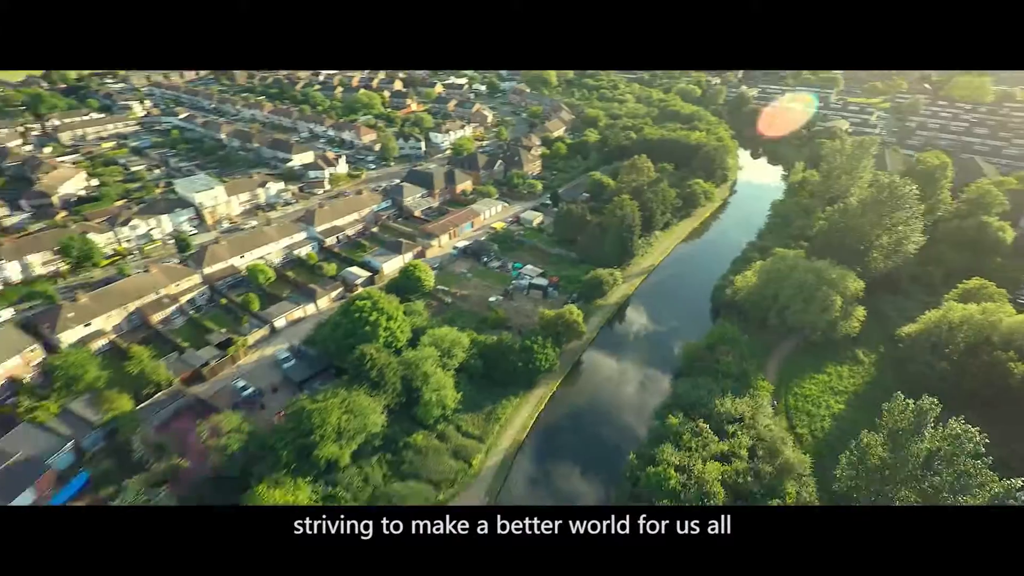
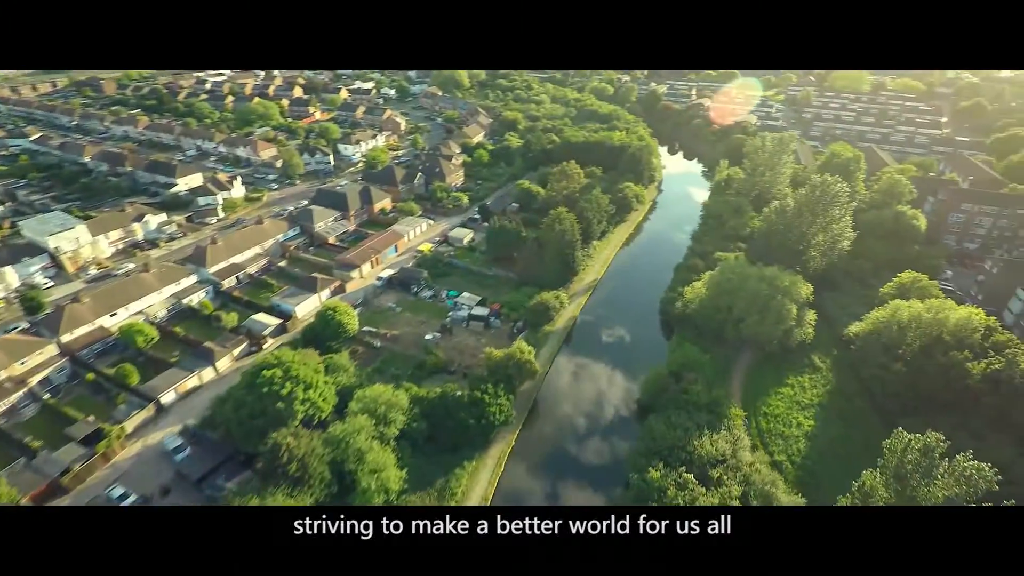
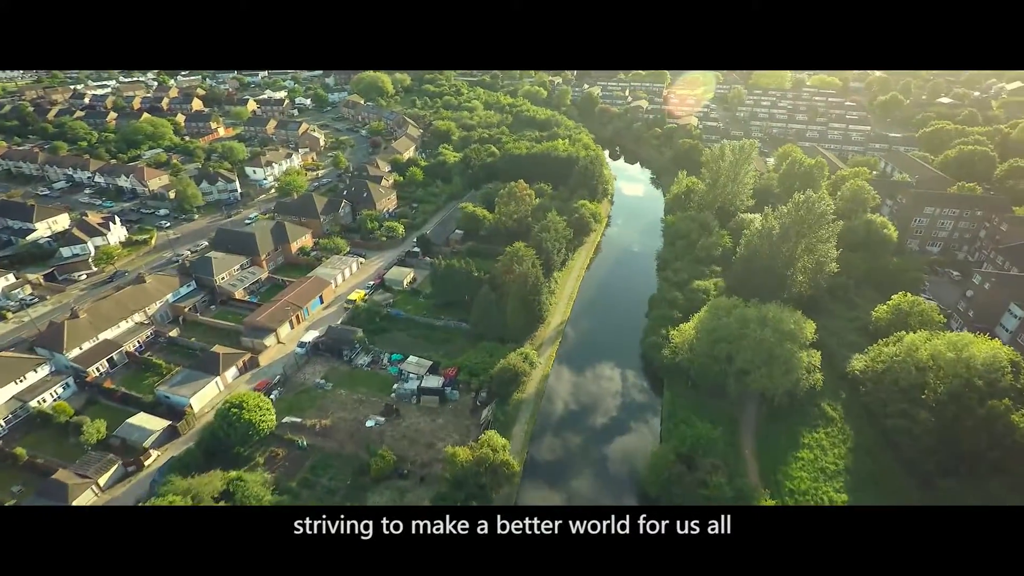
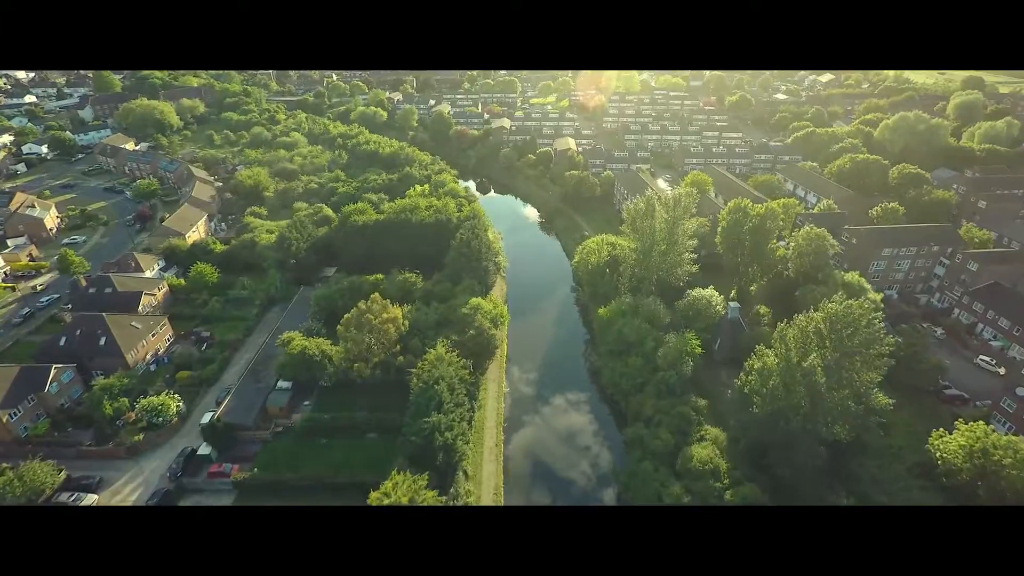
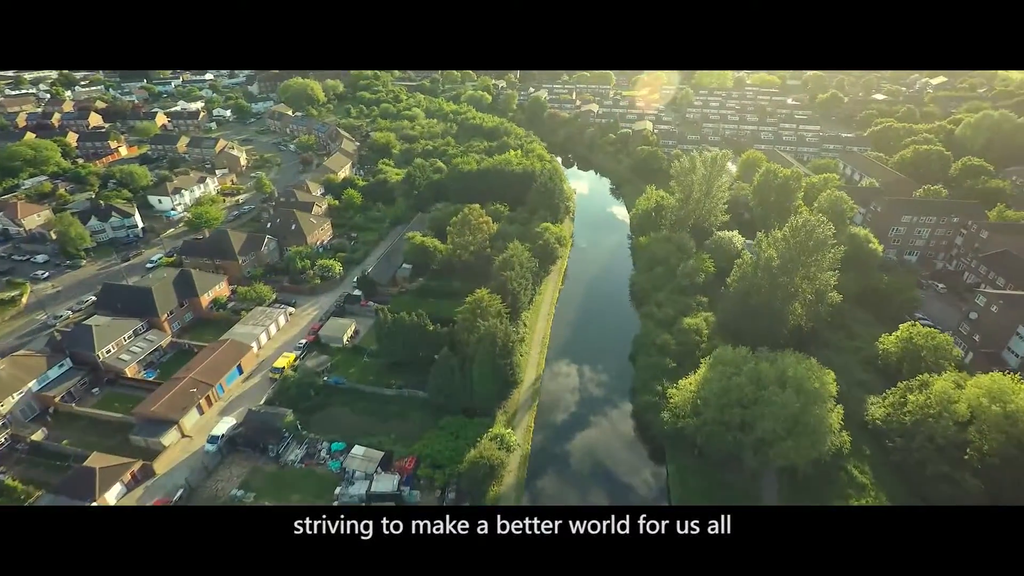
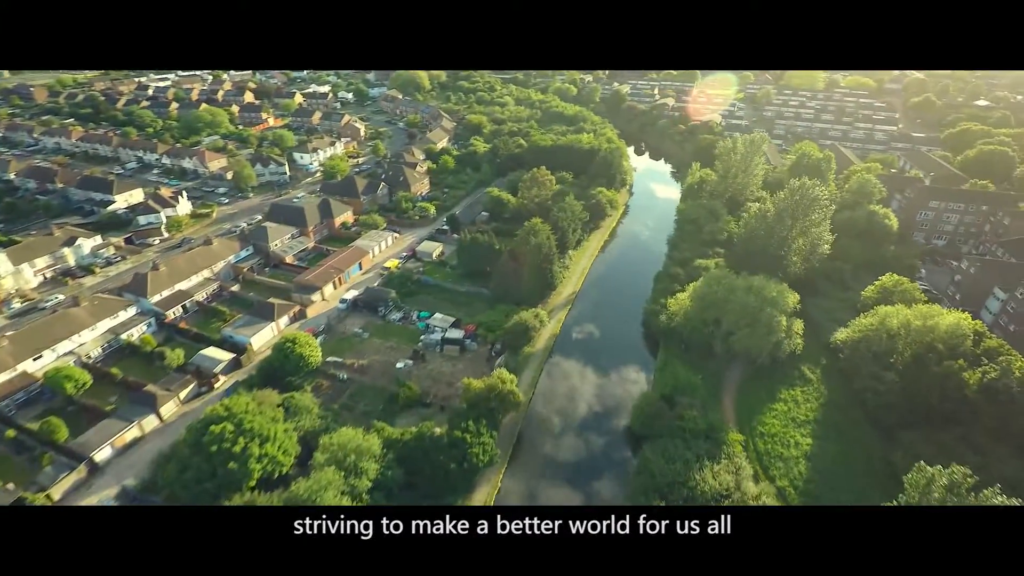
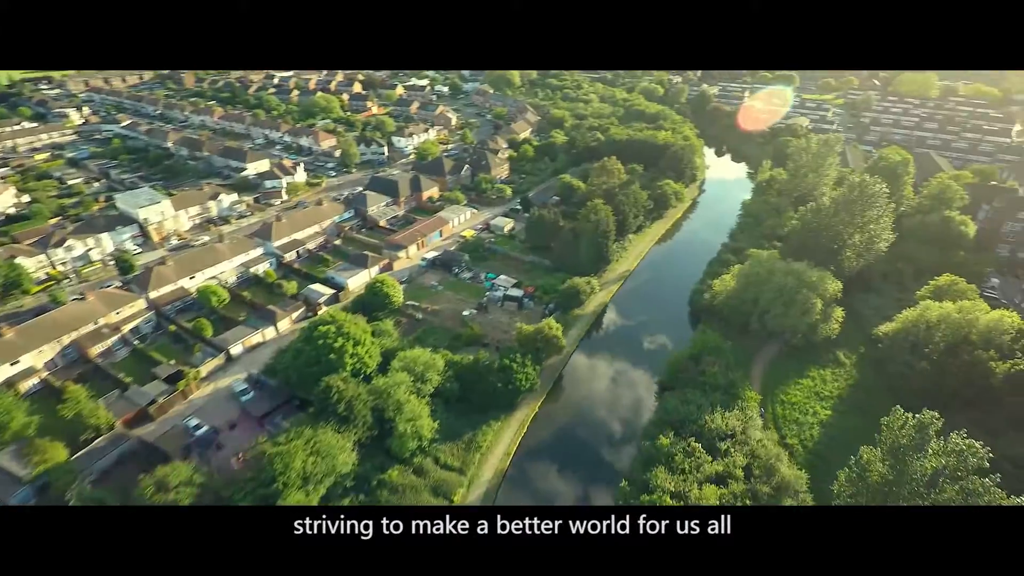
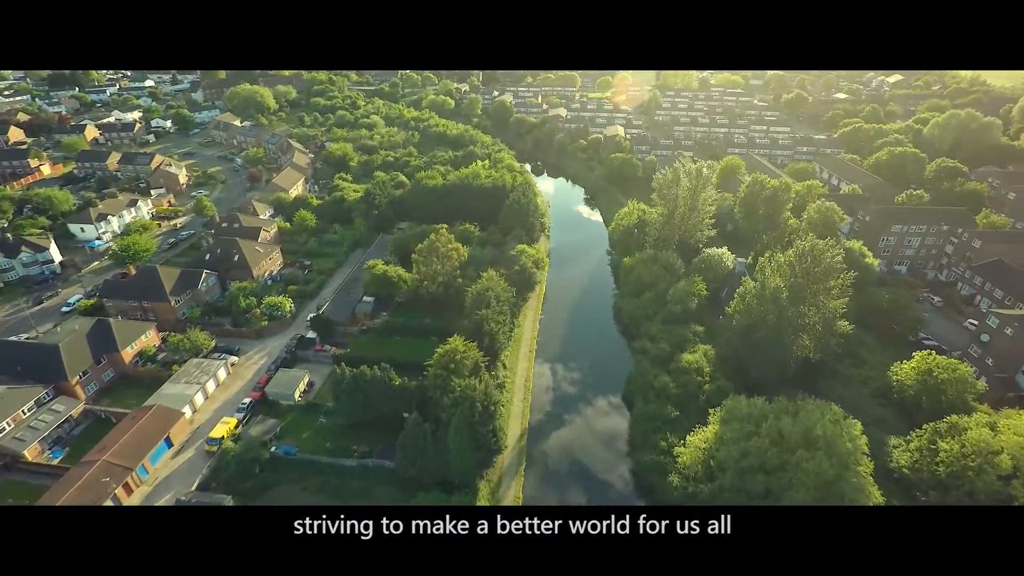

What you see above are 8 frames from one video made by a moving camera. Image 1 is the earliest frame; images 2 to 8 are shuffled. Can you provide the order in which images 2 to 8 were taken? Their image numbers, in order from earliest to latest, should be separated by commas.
7, 2, 6, 3, 5, 8, 4
